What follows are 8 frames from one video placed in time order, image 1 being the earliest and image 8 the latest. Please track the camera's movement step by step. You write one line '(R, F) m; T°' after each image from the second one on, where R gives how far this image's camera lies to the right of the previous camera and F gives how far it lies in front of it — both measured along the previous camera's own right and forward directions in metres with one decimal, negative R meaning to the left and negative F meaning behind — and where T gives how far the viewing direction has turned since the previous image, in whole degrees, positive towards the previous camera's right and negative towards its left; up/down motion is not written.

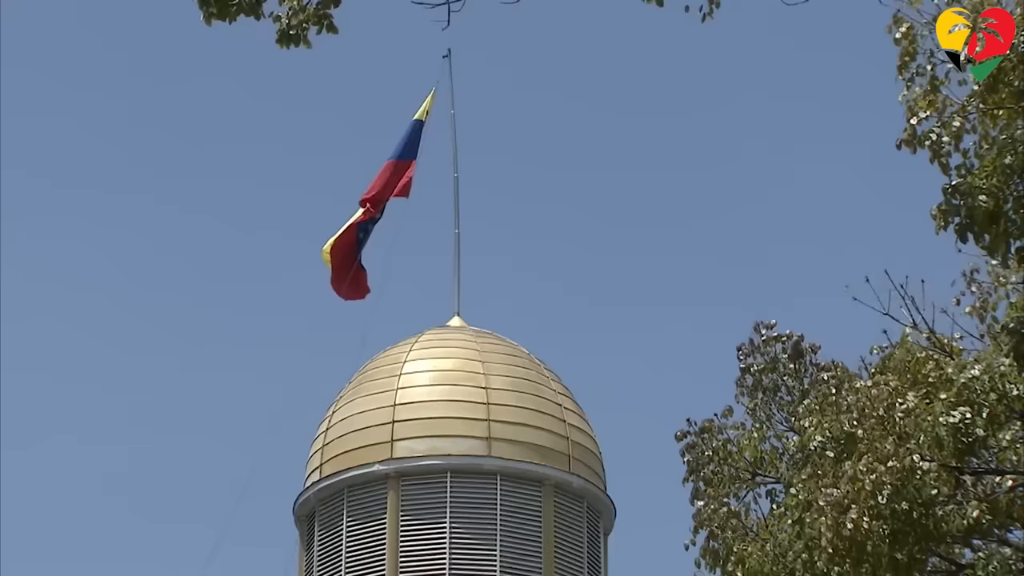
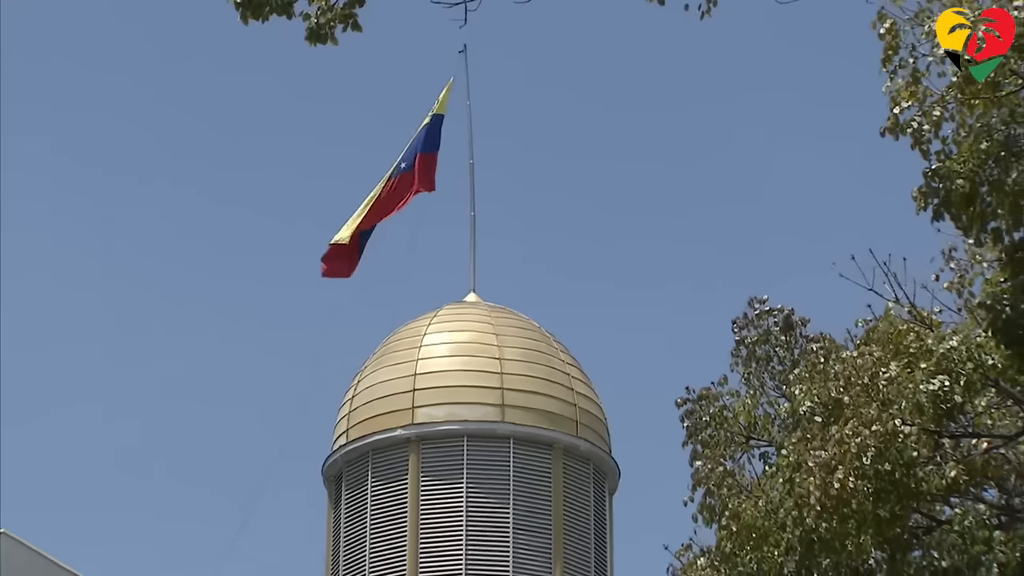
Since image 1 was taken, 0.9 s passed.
(0.0, -0.8) m; 0°
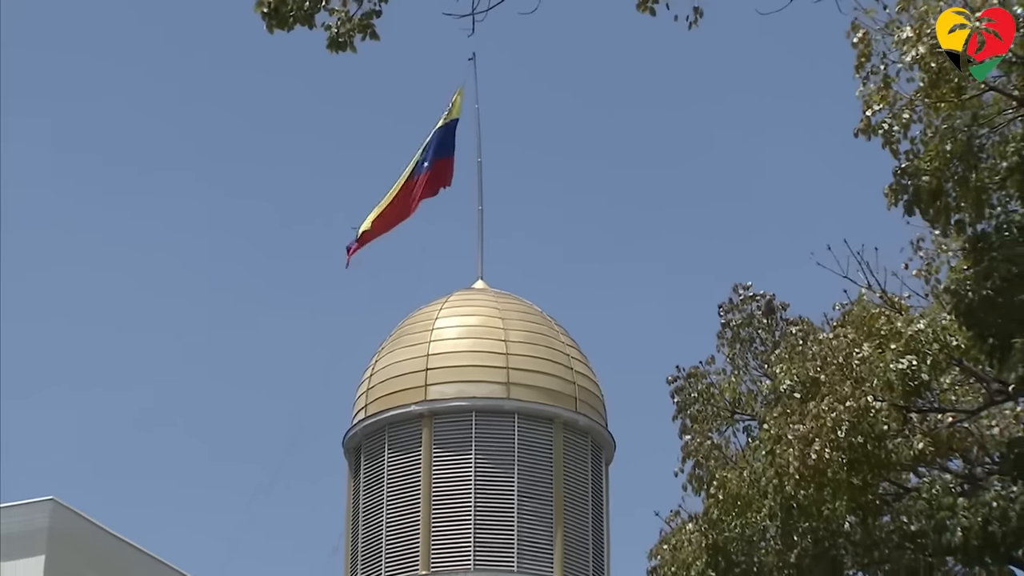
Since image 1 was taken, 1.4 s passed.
(0.0, -1.0) m; 0°
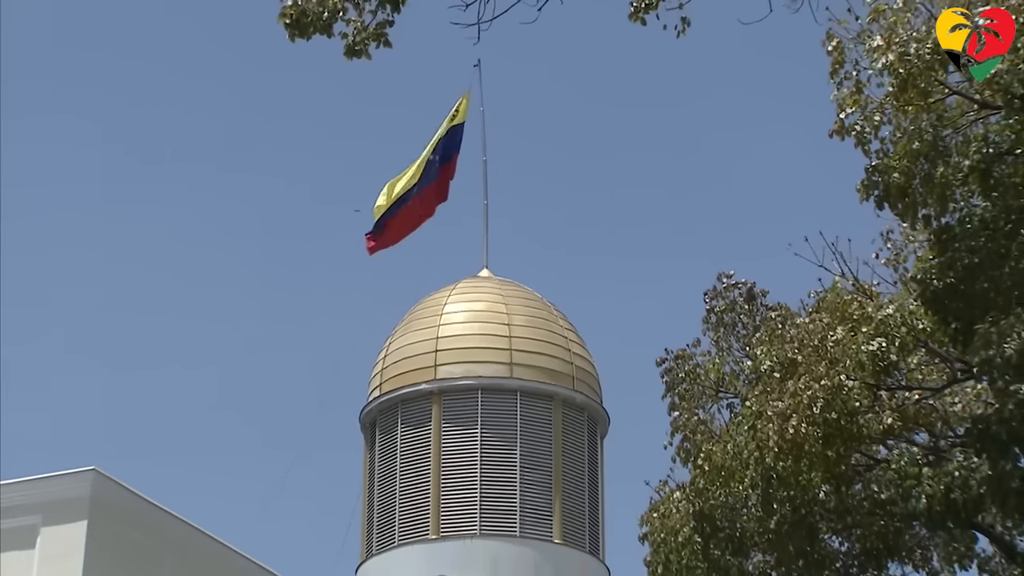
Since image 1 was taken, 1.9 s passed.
(0.0, -1.0) m; 0°
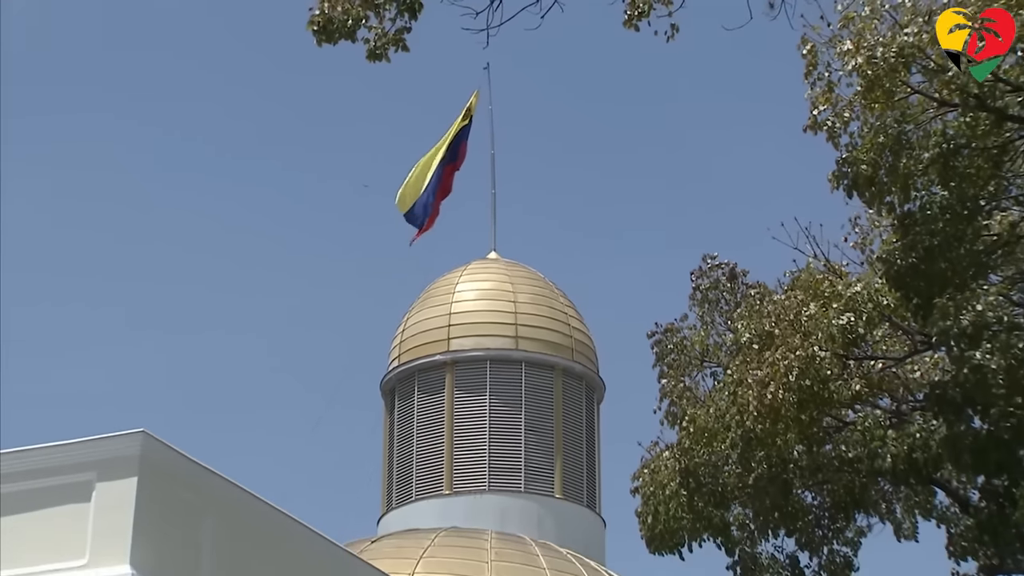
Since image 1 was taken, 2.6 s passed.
(+0.1, -1.4) m; 0°
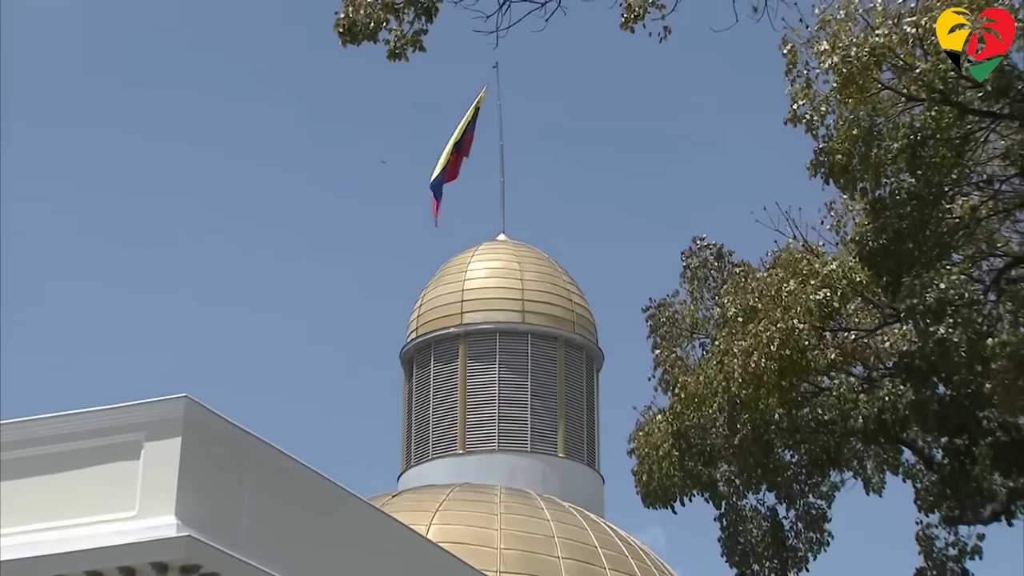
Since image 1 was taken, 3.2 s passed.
(0.0, -1.4) m; 0°
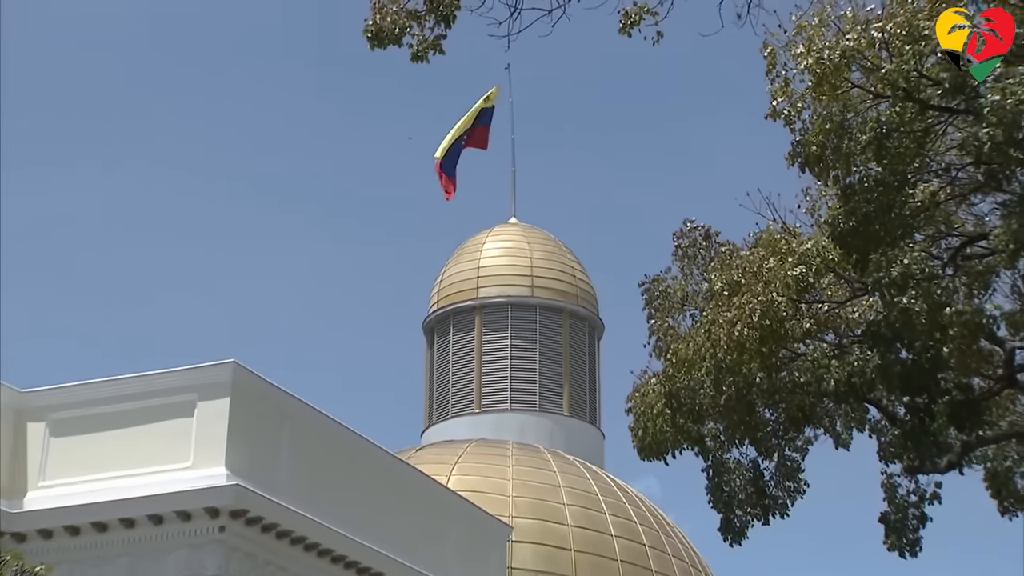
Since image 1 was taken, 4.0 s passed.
(0.0, -1.8) m; 0°
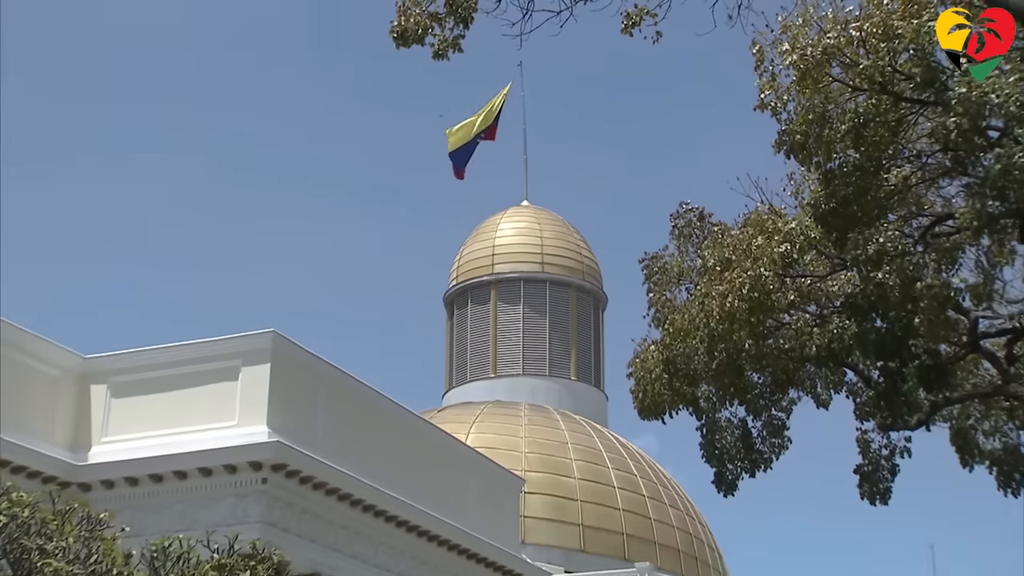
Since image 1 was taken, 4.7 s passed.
(0.0, -1.8) m; 0°
